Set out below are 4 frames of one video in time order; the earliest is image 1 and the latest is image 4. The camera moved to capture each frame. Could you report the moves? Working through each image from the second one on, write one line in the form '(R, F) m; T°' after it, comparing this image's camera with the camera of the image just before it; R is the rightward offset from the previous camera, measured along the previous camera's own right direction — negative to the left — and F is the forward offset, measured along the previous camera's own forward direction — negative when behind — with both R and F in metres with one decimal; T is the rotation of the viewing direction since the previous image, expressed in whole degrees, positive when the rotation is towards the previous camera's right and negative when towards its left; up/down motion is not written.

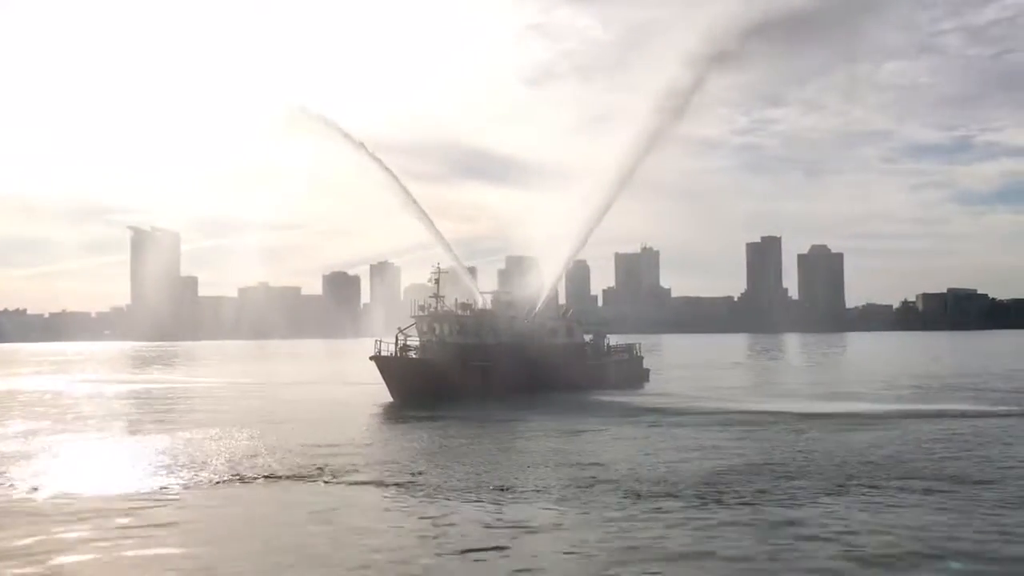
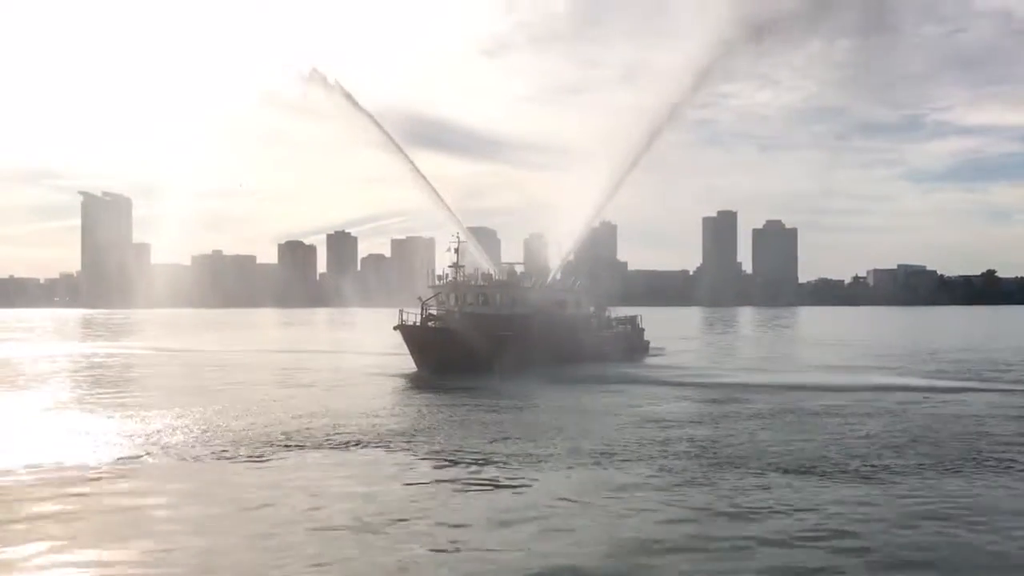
(-7.1, +0.7) m; +3°
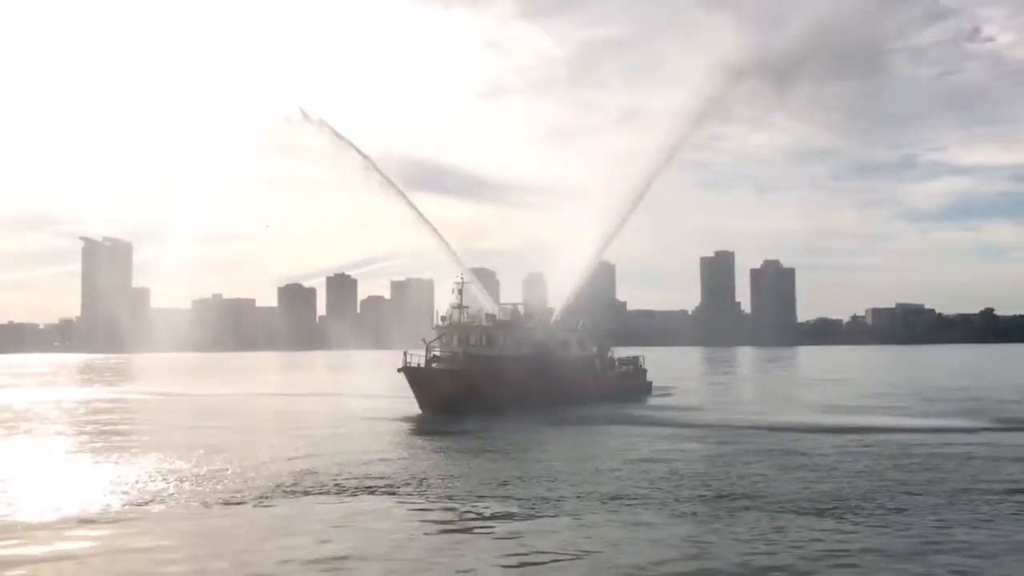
(-0.5, -1.1) m; 0°
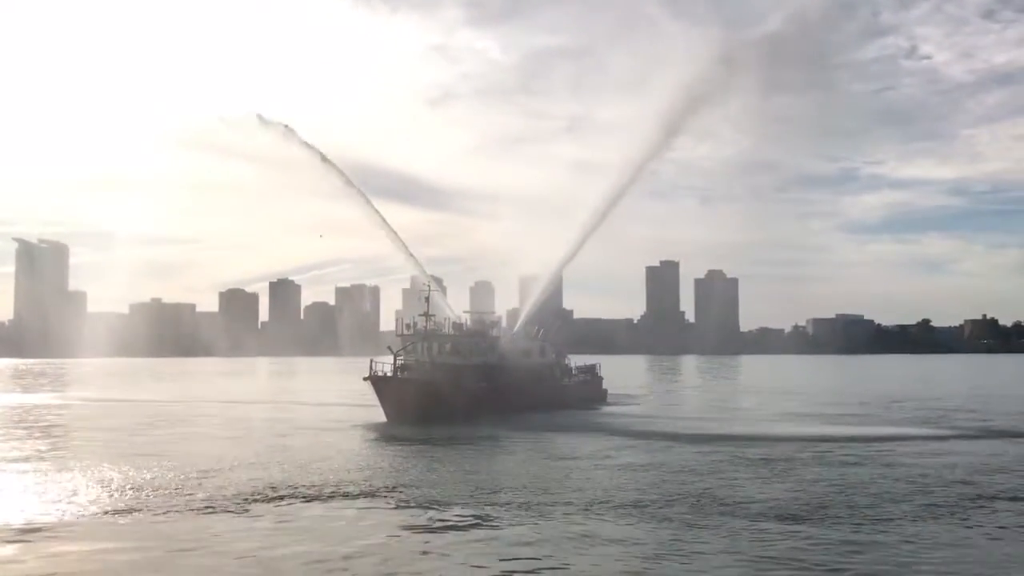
(-2.1, +0.2) m; +3°
